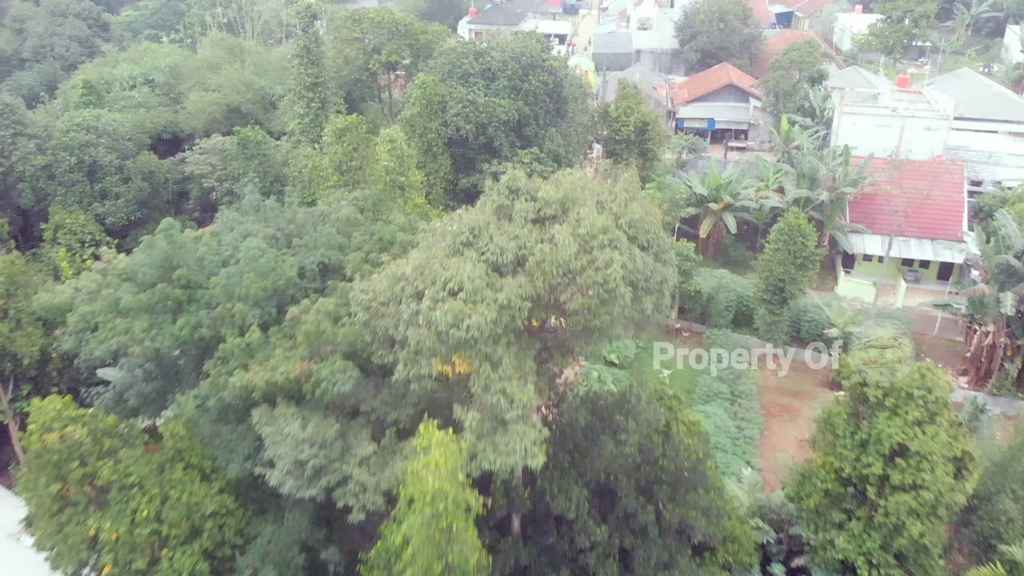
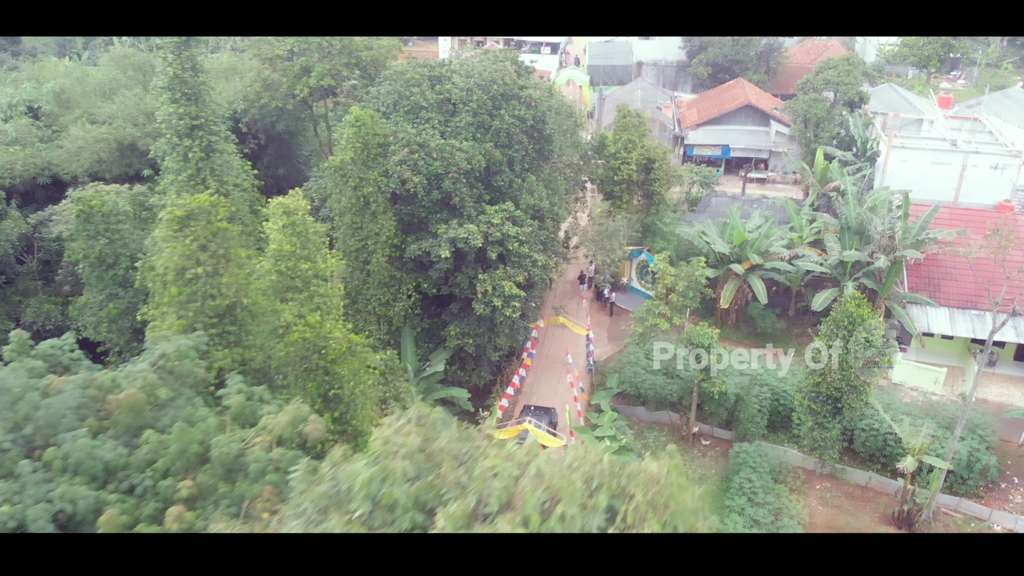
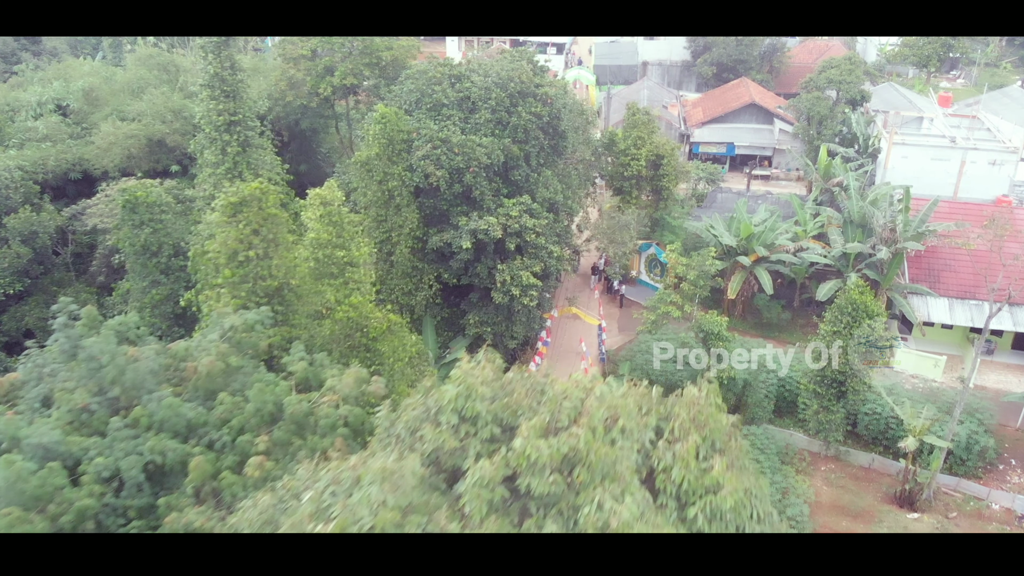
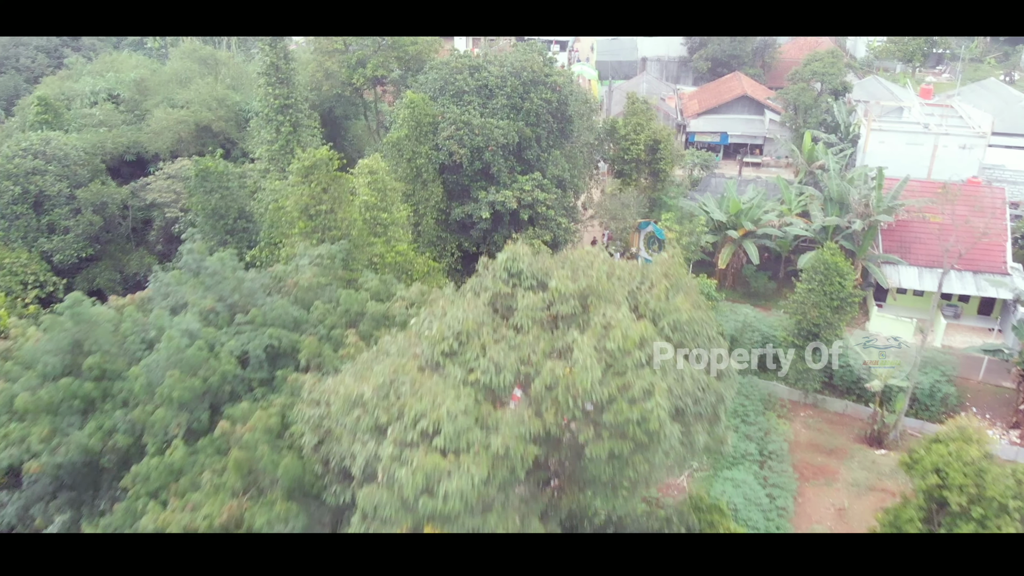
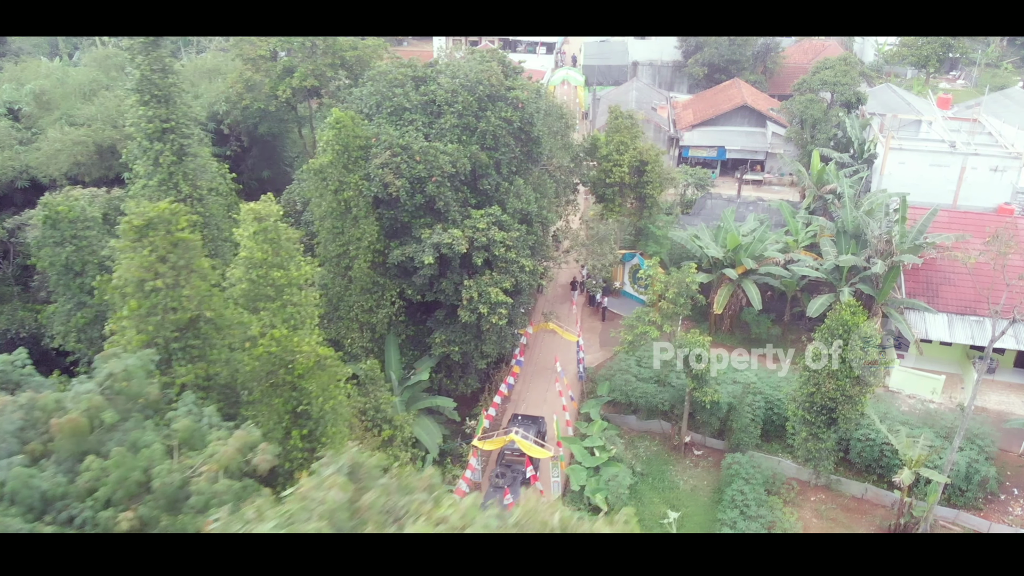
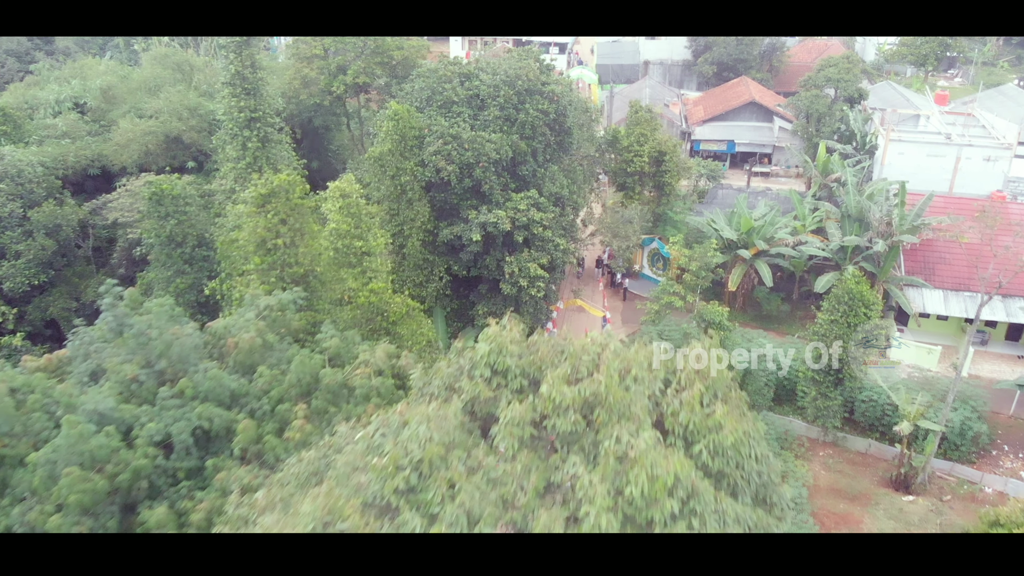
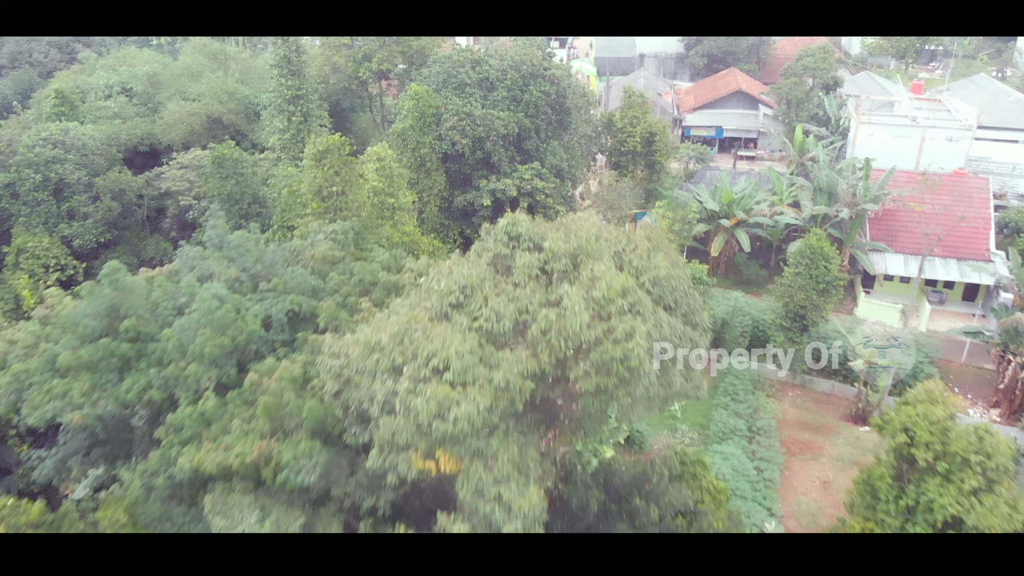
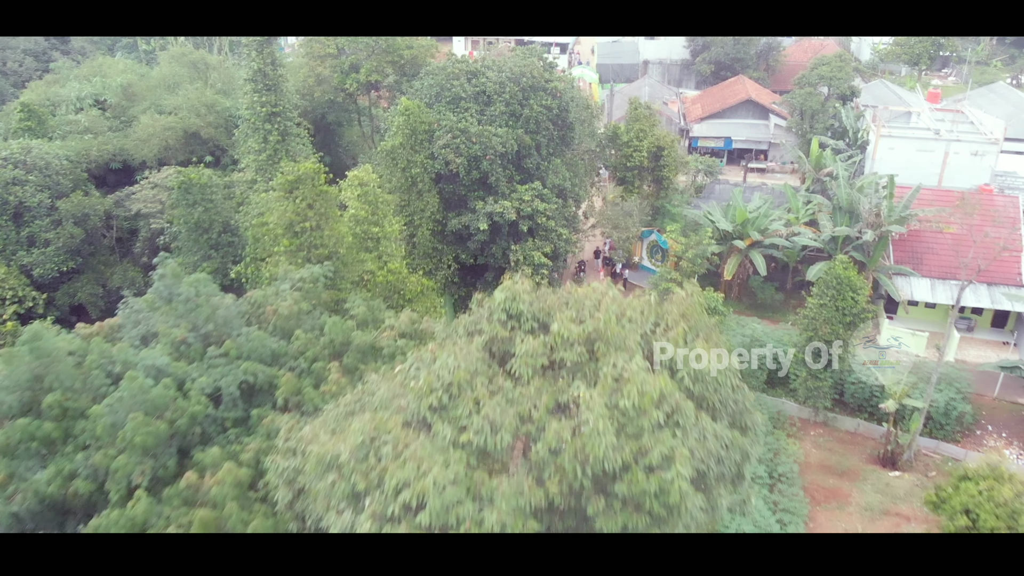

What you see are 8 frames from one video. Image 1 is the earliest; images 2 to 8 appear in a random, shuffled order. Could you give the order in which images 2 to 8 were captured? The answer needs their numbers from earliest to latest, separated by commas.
7, 4, 8, 6, 3, 2, 5
